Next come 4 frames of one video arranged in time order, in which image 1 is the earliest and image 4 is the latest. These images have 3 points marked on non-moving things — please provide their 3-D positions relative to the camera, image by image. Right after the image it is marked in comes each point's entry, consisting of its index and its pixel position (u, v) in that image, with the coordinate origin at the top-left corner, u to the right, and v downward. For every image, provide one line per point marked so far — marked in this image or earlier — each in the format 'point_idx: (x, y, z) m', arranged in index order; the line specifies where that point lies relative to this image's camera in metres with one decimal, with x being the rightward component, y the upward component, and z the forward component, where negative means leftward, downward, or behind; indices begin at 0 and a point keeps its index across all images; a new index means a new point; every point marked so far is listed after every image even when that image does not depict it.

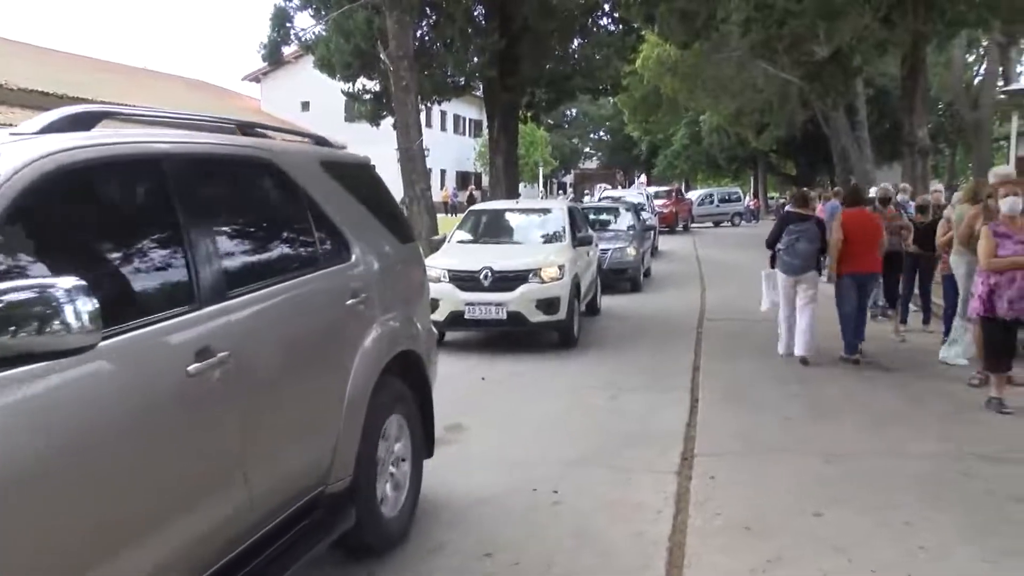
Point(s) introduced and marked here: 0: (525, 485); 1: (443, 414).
0: (+0.1, -1.7, +7.3) m
1: (-0.8, -1.3, +8.5) m
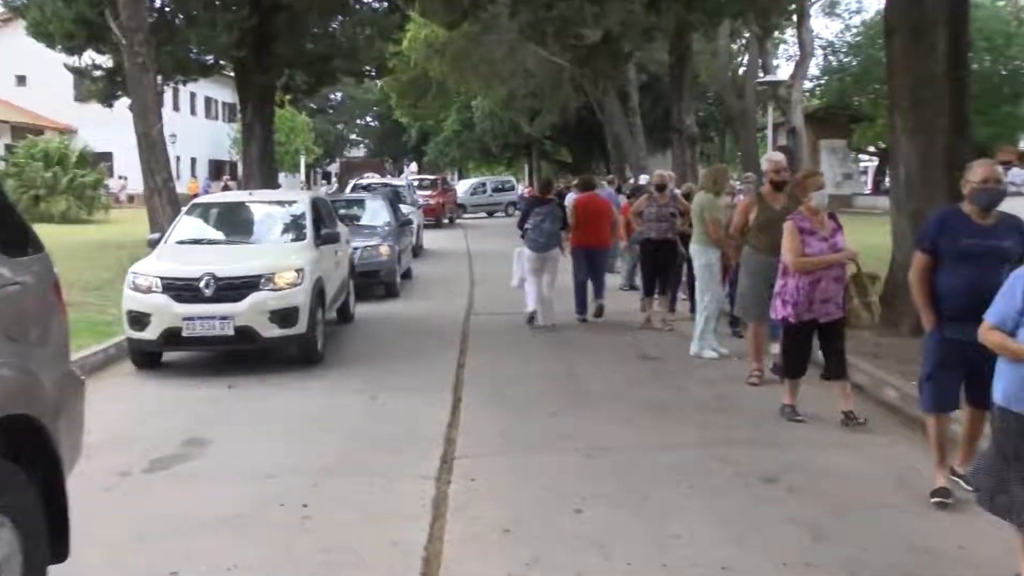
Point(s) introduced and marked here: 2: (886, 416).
0: (-1.9, -1.7, +6.8) m
1: (-3.0, -1.3, +7.9) m
2: (+3.6, -1.3, +8.4) m
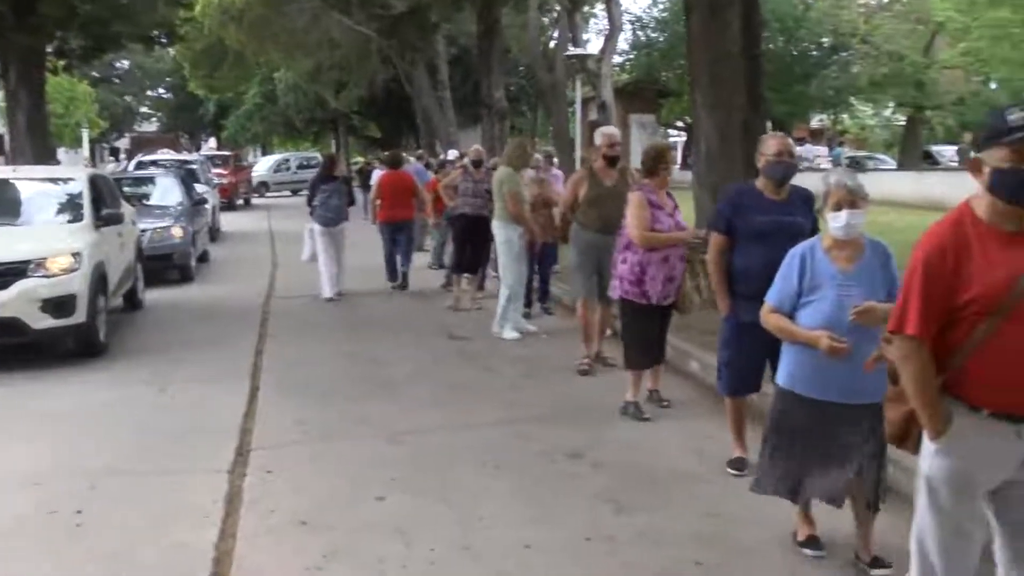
0: (-3.4, -1.6, +6.2) m
1: (-4.7, -1.3, +7.1) m
2: (+1.8, -1.0, +8.6) m
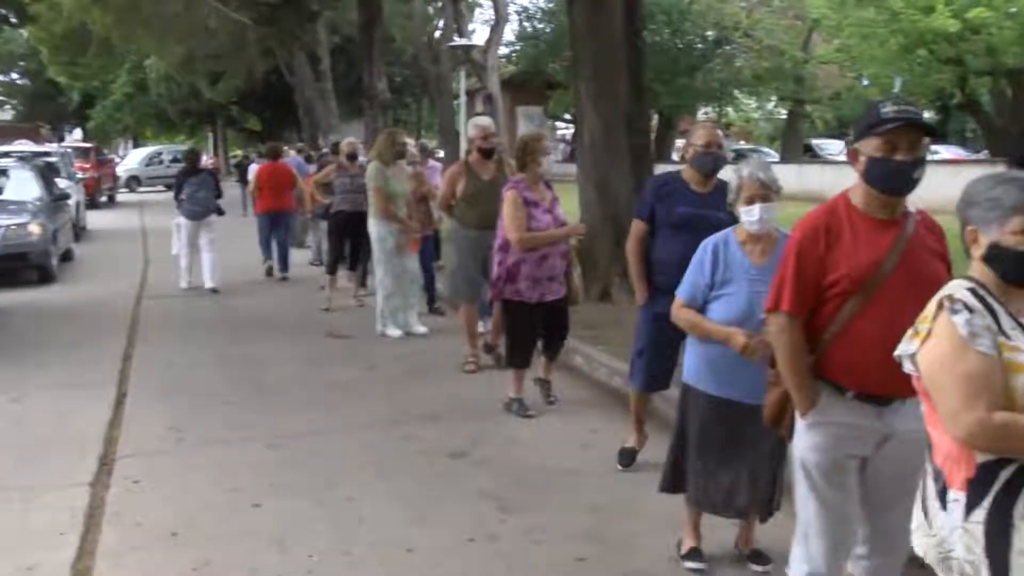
0: (-4.3, -1.6, +5.8) m
1: (-5.6, -1.3, +6.6) m
2: (+0.7, -0.9, +8.6) m
